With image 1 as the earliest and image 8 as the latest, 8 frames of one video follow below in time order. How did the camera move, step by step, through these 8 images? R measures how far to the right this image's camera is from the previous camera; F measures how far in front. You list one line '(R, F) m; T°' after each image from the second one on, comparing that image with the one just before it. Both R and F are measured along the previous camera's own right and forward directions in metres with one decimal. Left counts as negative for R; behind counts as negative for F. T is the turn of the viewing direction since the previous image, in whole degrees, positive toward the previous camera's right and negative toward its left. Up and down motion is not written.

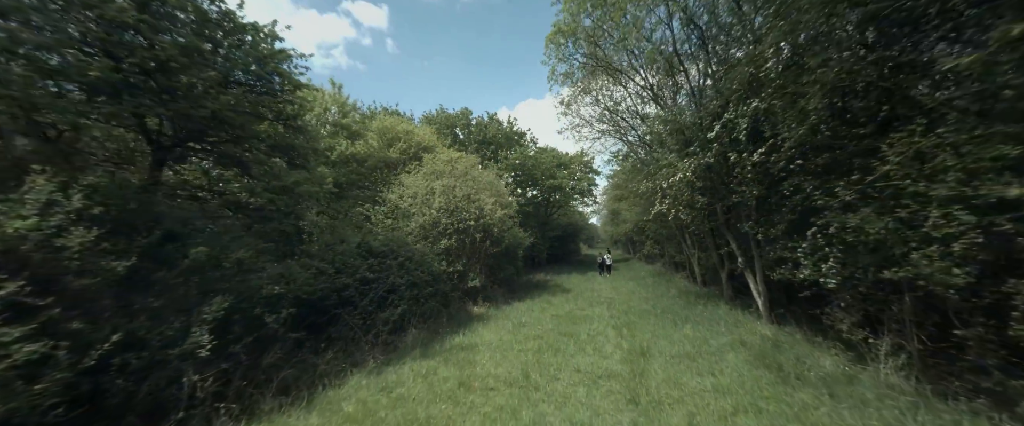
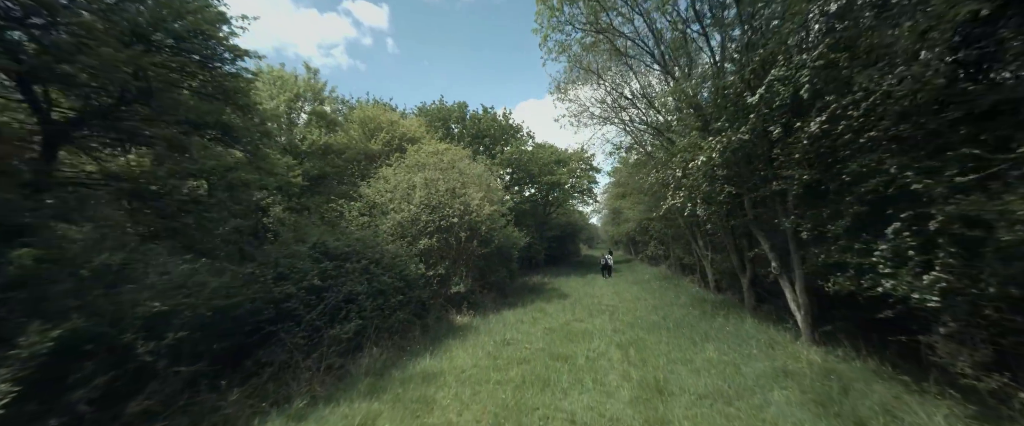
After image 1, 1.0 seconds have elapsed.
(+0.4, +1.7) m; 0°
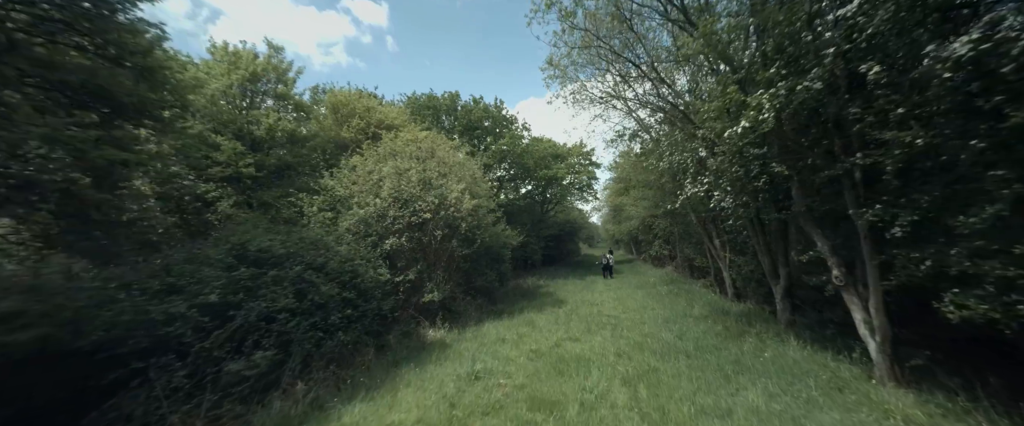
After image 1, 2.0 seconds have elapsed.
(+0.5, +1.9) m; 0°
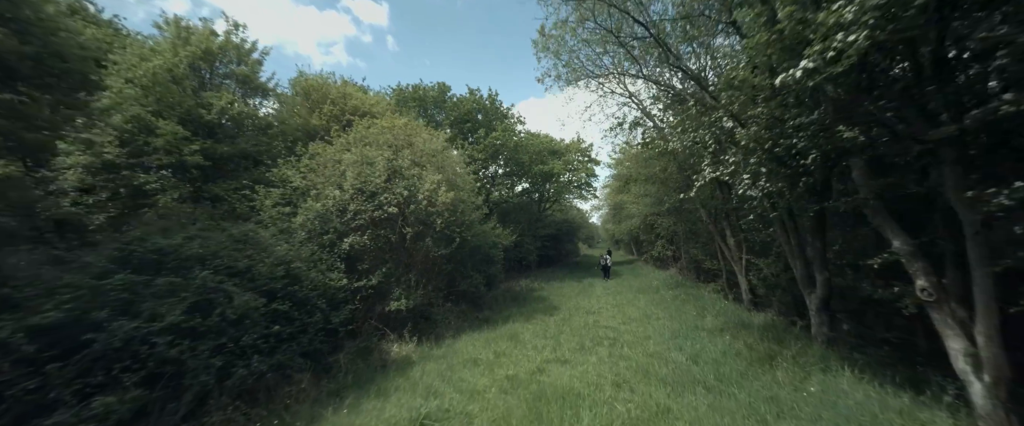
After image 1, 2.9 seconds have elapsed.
(+0.5, +1.5) m; 0°
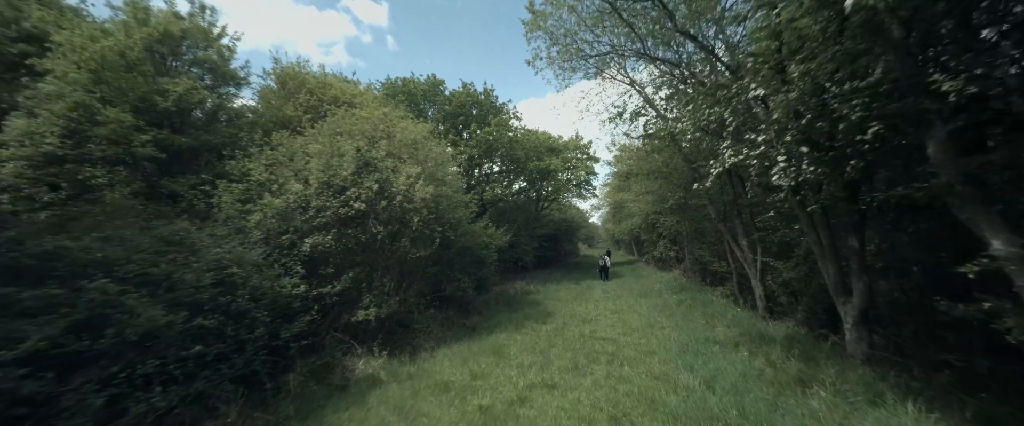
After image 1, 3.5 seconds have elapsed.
(+0.3, +1.1) m; 0°
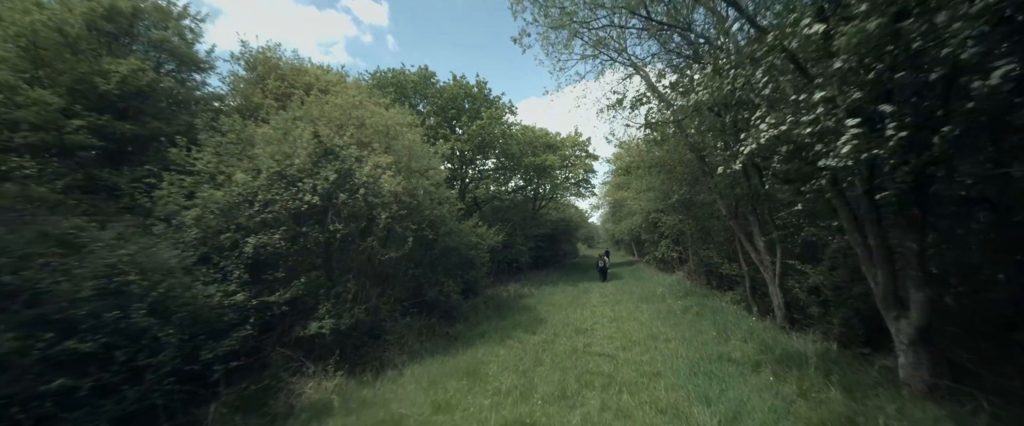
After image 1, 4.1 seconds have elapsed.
(+0.4, +1.2) m; 0°
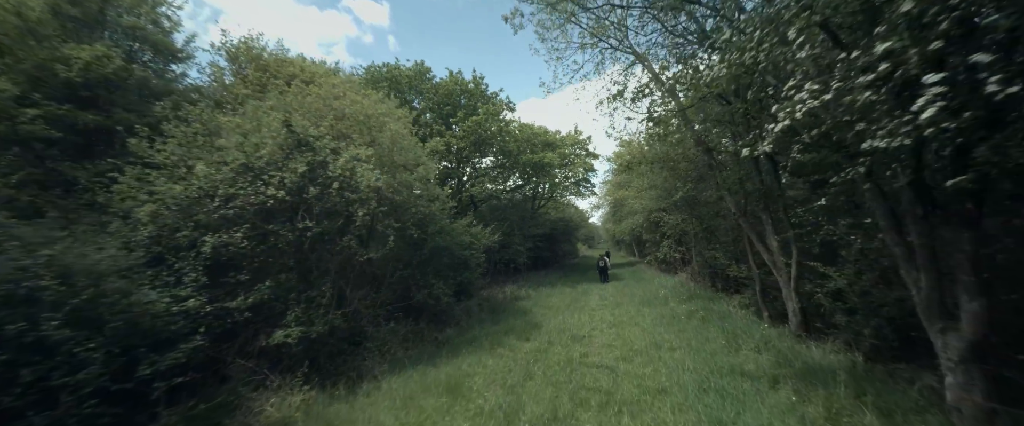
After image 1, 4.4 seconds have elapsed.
(+0.2, +0.7) m; 0°
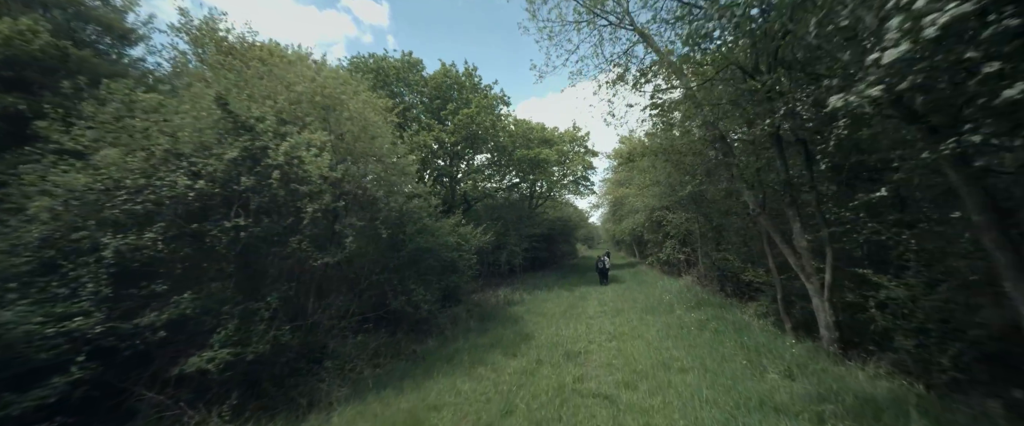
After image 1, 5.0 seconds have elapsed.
(+0.3, +1.1) m; 0°
